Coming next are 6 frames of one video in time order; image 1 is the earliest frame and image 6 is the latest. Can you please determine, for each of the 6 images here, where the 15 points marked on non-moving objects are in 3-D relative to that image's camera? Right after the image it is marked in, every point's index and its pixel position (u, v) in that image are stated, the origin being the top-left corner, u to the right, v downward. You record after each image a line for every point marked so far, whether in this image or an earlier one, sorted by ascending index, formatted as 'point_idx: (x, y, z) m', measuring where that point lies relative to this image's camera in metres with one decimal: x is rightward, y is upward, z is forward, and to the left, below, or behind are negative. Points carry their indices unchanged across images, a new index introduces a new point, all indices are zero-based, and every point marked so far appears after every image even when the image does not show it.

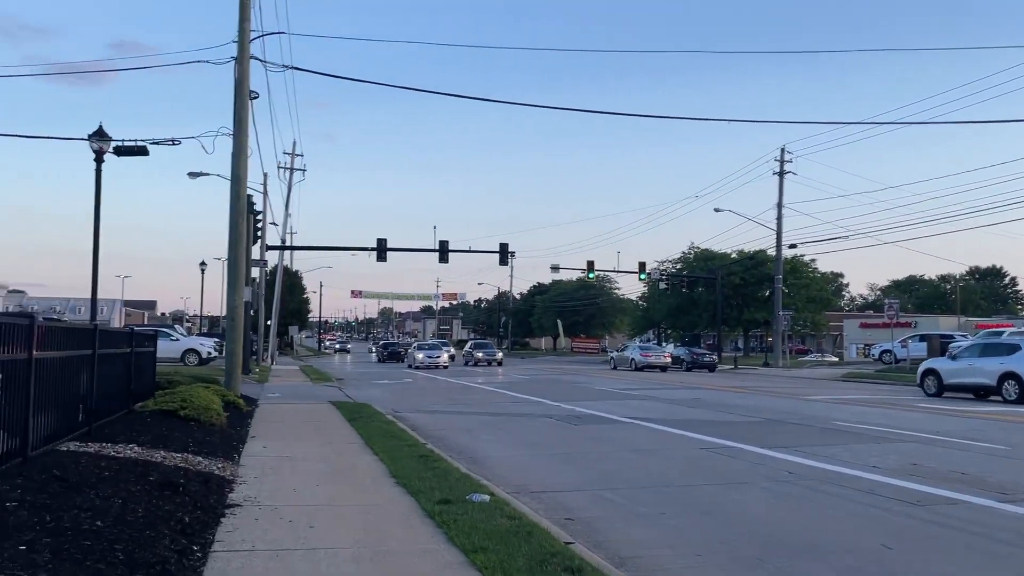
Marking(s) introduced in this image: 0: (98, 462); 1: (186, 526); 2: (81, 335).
0: (-4.1, -1.7, +8.0) m
1: (-2.6, -1.9, +6.5) m
2: (-6.4, -0.7, +11.9) m
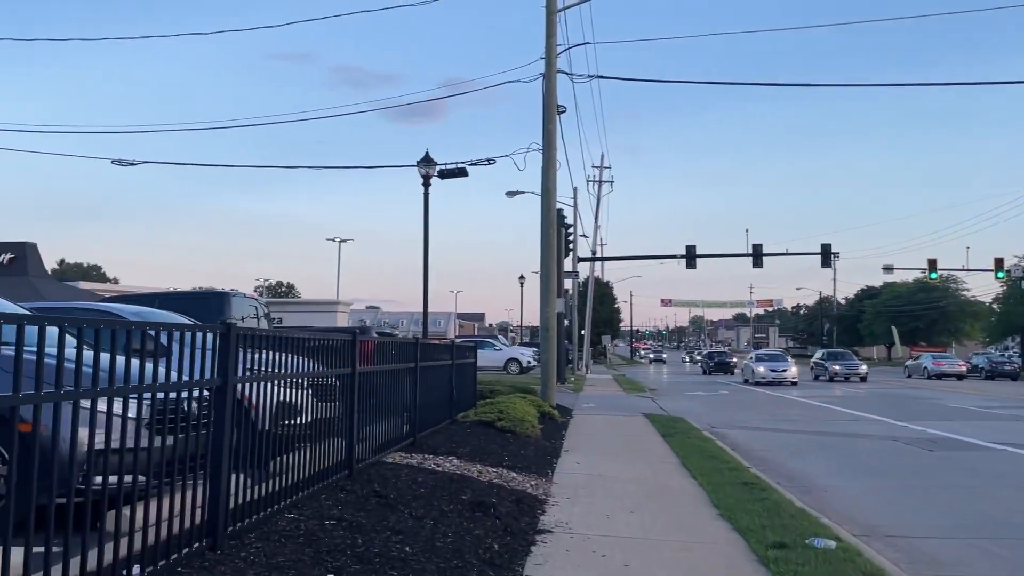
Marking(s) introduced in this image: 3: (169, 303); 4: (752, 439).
0: (-1.0, -1.9, +8.0) m
1: (-0.1, -2.0, +6.0) m
2: (-1.7, -1.0, +12.6) m
3: (-5.6, -0.3, +13.2) m
4: (+5.1, -3.2, +17.1) m
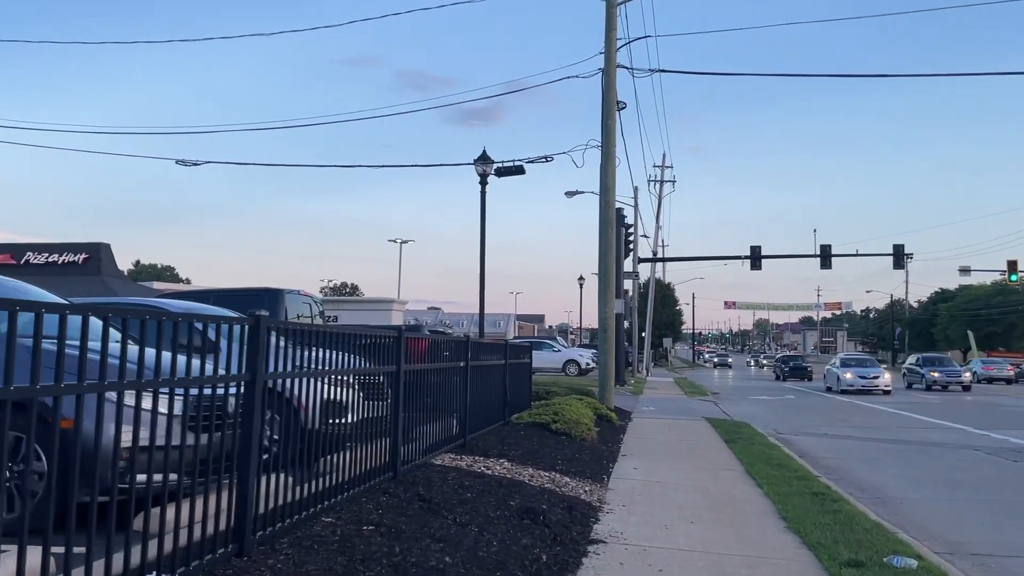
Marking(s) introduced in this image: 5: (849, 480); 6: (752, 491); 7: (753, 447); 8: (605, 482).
0: (-0.5, -1.8, +7.7) m
1: (+0.2, -1.9, +5.6) m
2: (-0.9, -0.9, +12.3) m
3: (-4.7, -0.2, +13.2) m
4: (+6.3, -3.2, +16.3) m
5: (+5.1, -2.9, +12.1) m
6: (+2.9, -2.5, +9.9) m
7: (+4.2, -2.8, +14.0) m
8: (+1.1, -2.4, +9.8) m
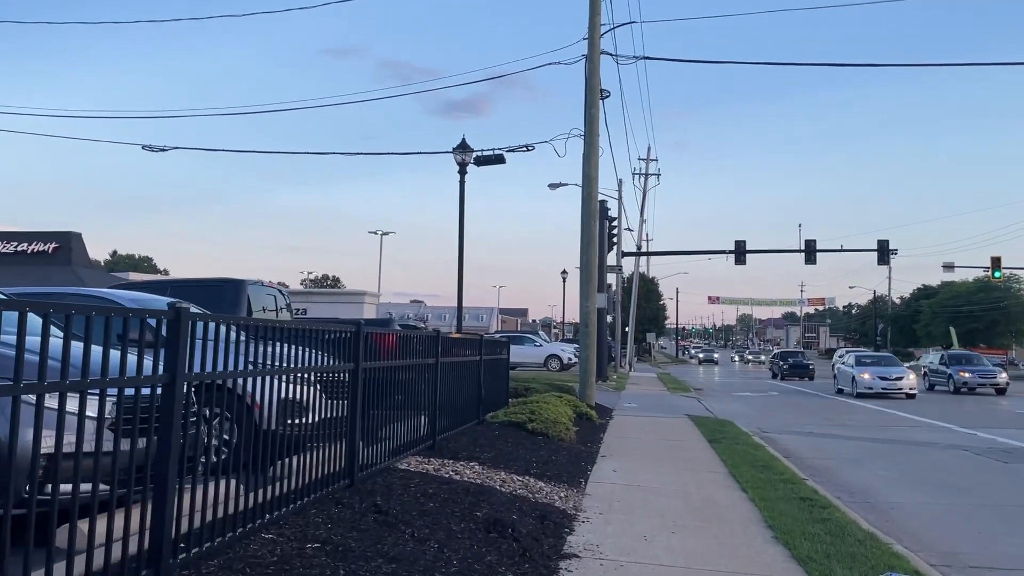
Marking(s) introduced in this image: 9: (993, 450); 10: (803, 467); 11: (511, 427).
0: (-0.8, -1.8, +7.1) m
1: (0.0, -1.9, +5.1) m
2: (-1.2, -0.8, +11.7) m
3: (-5.1, -0.1, +12.5) m
4: (+5.8, -3.1, +15.9) m
5: (+4.7, -2.8, +11.6) m
6: (+2.6, -2.4, +9.4) m
7: (+3.8, -2.7, +13.5) m
8: (+0.8, -2.3, +9.3) m
9: (+9.5, -3.2, +15.9) m
10: (+4.7, -2.9, +13.1) m
11: (0.0, -2.1, +12.3) m
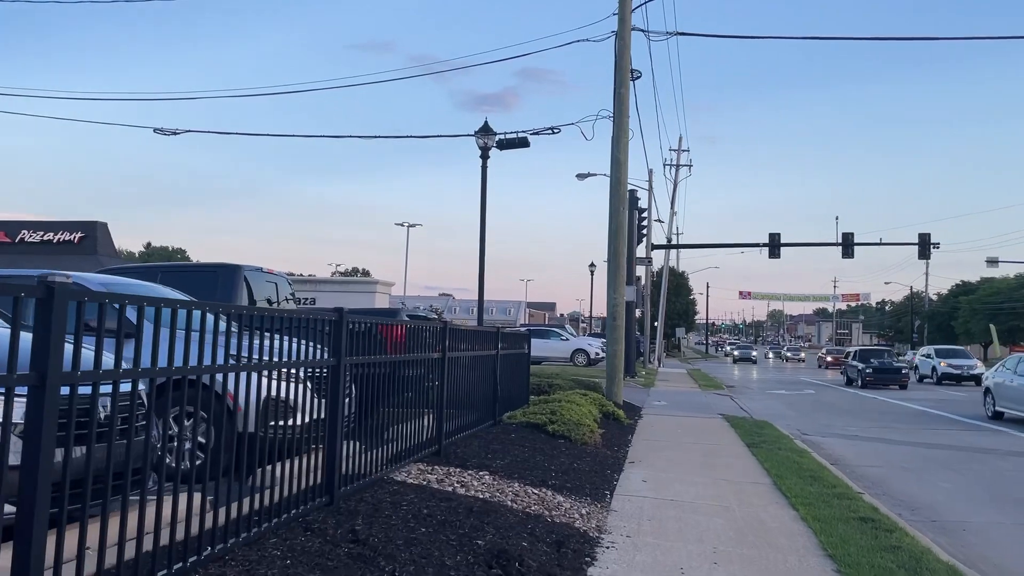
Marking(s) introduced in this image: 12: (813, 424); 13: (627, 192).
0: (-0.7, -1.6, +6.0) m
1: (0.0, -1.8, +4.0) m
2: (-1.0, -0.6, +10.6) m
3: (-4.8, +0.1, +11.5) m
4: (+6.2, -3.0, +14.6) m
5: (+4.9, -2.7, +10.4) m
6: (+2.8, -2.3, +8.1) m
7: (+4.1, -2.5, +12.3) m
8: (+0.9, -2.1, +8.1) m
9: (+9.9, -3.1, +14.5) m
10: (+5.0, -2.7, +11.8) m
11: (+0.2, -1.9, +11.2) m
12: (+7.1, -3.2, +19.1) m
13: (+2.8, +2.4, +20.0) m
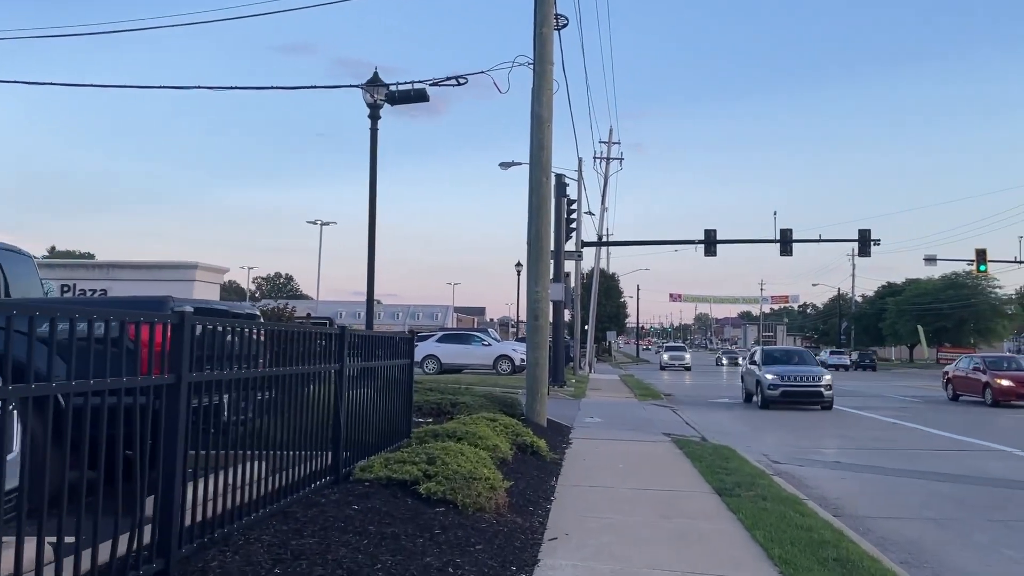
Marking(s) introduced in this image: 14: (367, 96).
0: (-1.5, -1.4, +1.8) m
1: (-0.7, -1.5, -0.2) m
2: (-2.2, -0.4, +6.3) m
3: (-6.1, +0.3, +6.9) m
4: (+4.6, -2.7, +10.9) m
5: (+3.7, -2.5, +6.6) m
6: (+1.7, -2.0, +4.2) m
7: (+2.7, -2.3, +8.4) m
8: (-0.1, -1.9, +4.0) m
9: (+8.3, -2.9, +11.1) m
10: (+3.6, -2.5, +8.0) m
11: (-1.1, -1.7, +7.0) m
12: (+5.2, -3.0, +15.5) m
13: (+0.8, +2.5, +16.0) m
14: (-3.0, +3.9, +16.5) m
